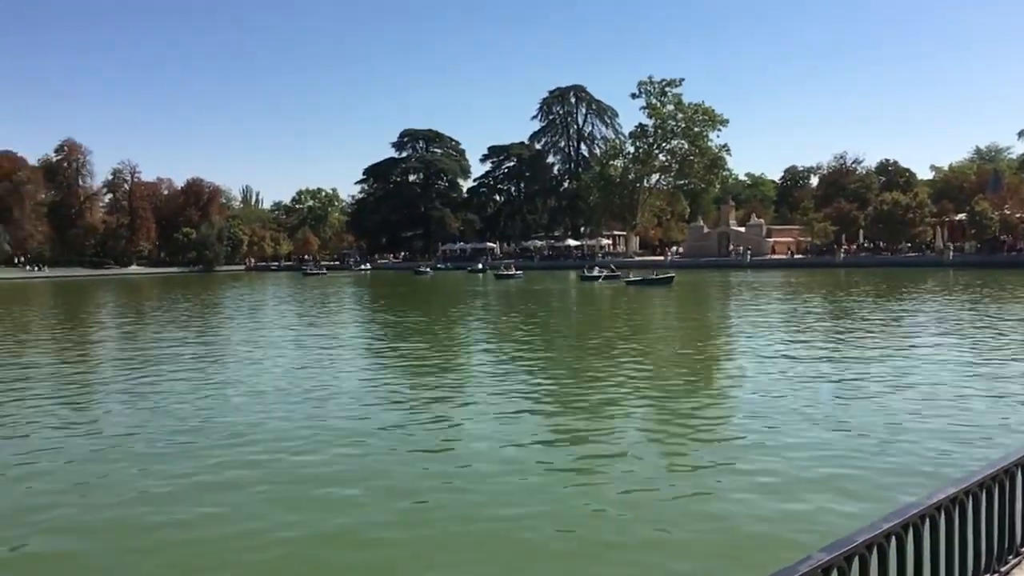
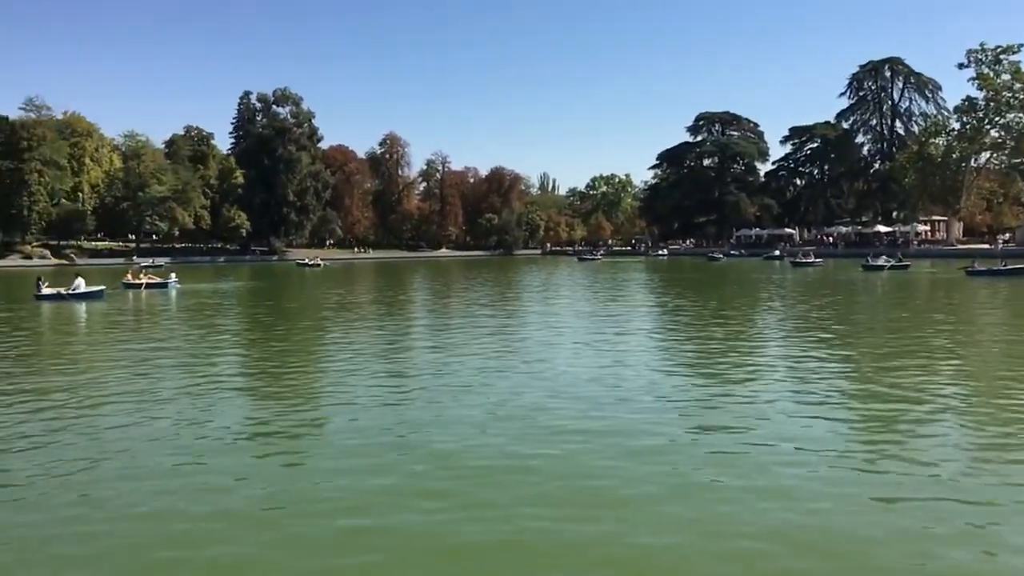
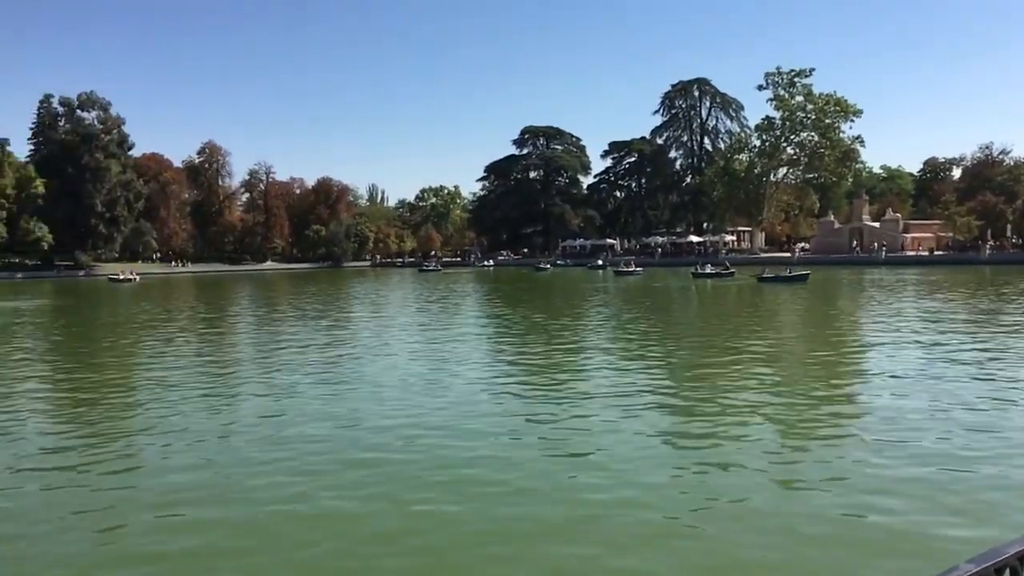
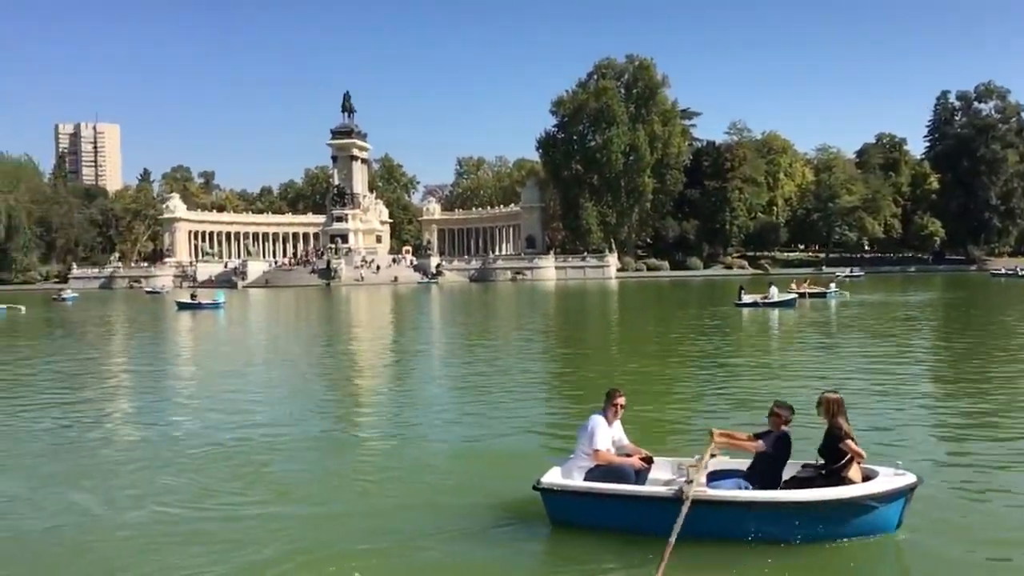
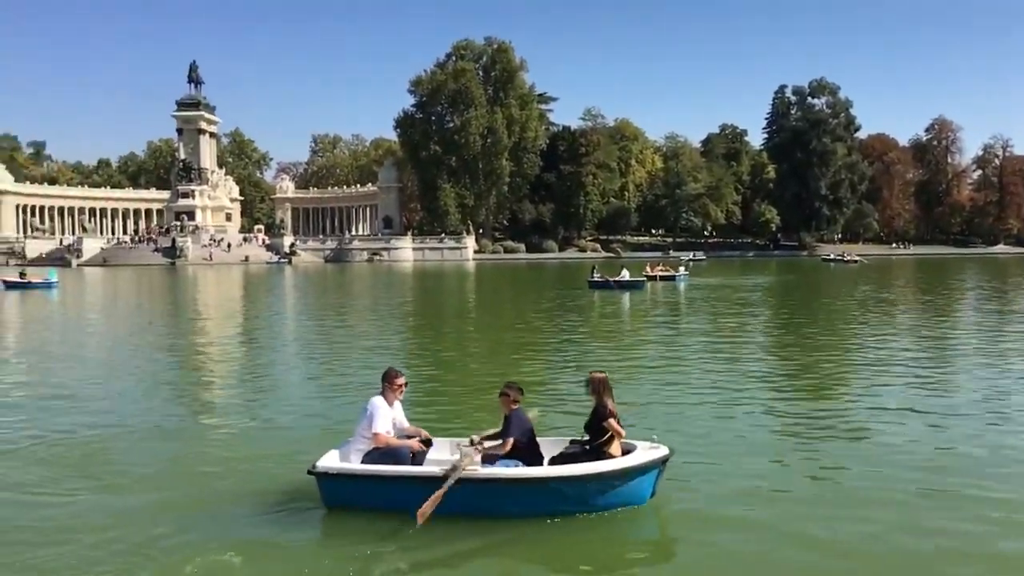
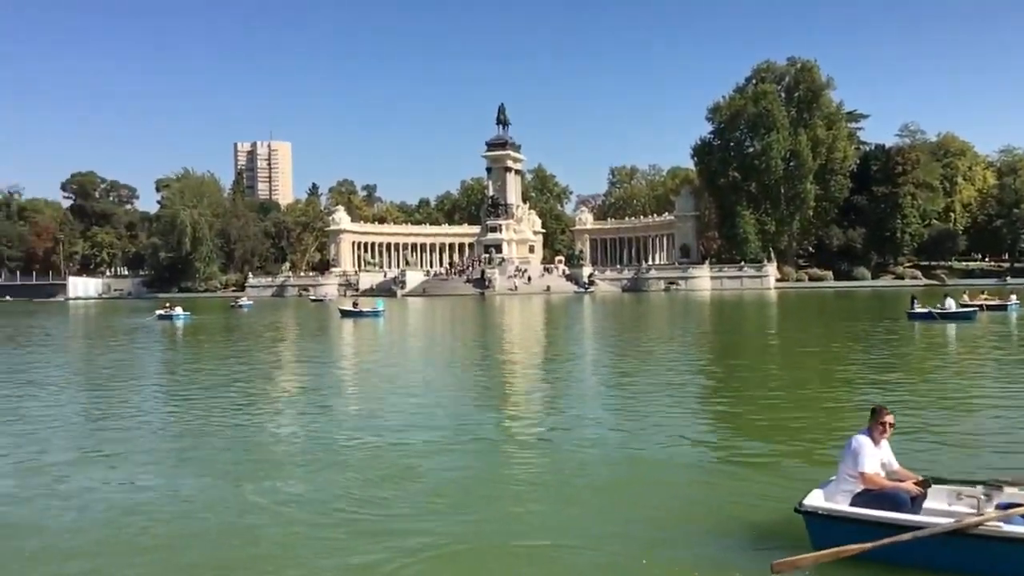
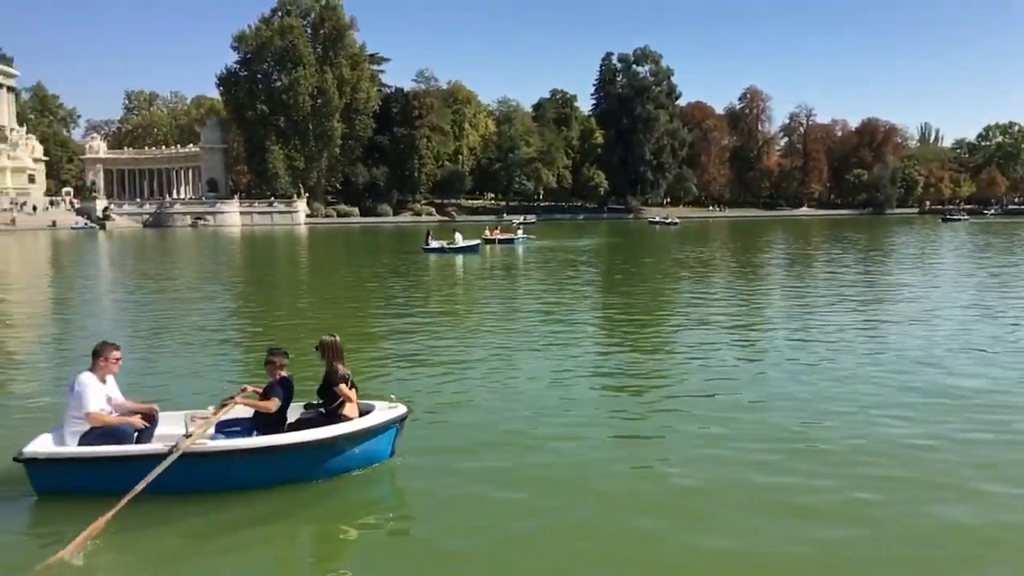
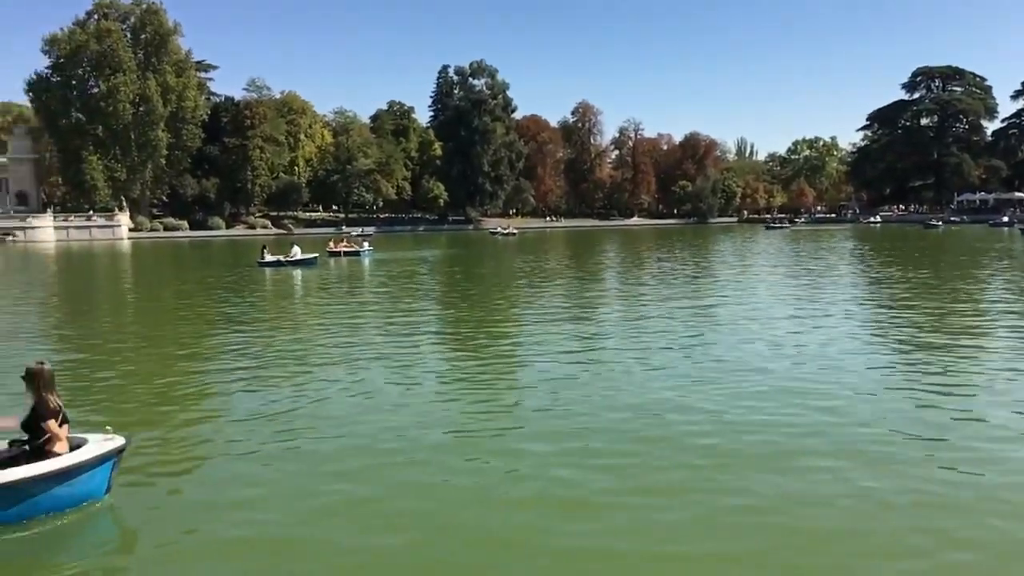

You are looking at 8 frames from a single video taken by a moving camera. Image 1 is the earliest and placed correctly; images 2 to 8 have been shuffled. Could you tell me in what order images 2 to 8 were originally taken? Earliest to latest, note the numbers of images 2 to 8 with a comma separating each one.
3, 2, 8, 7, 5, 4, 6
